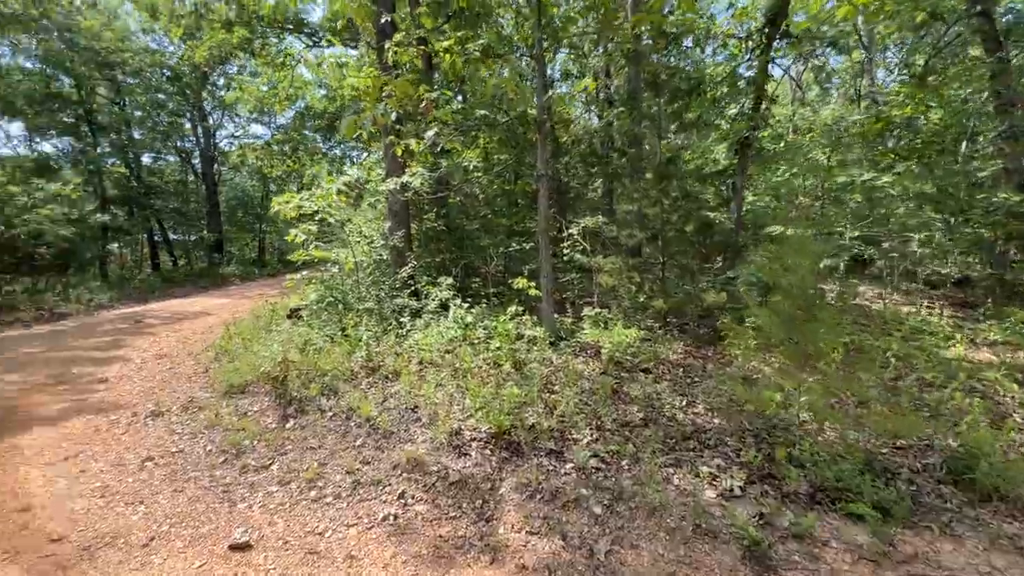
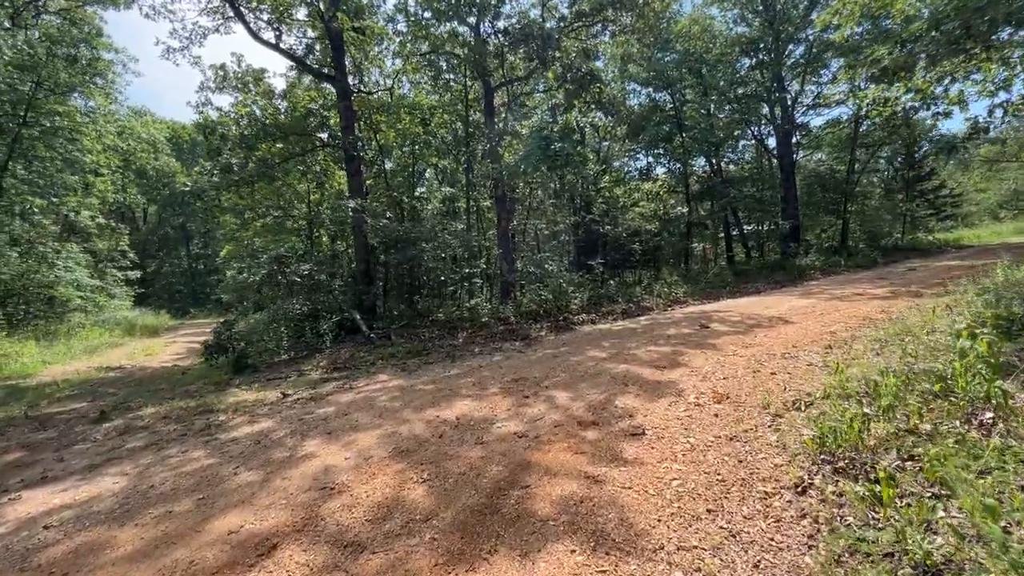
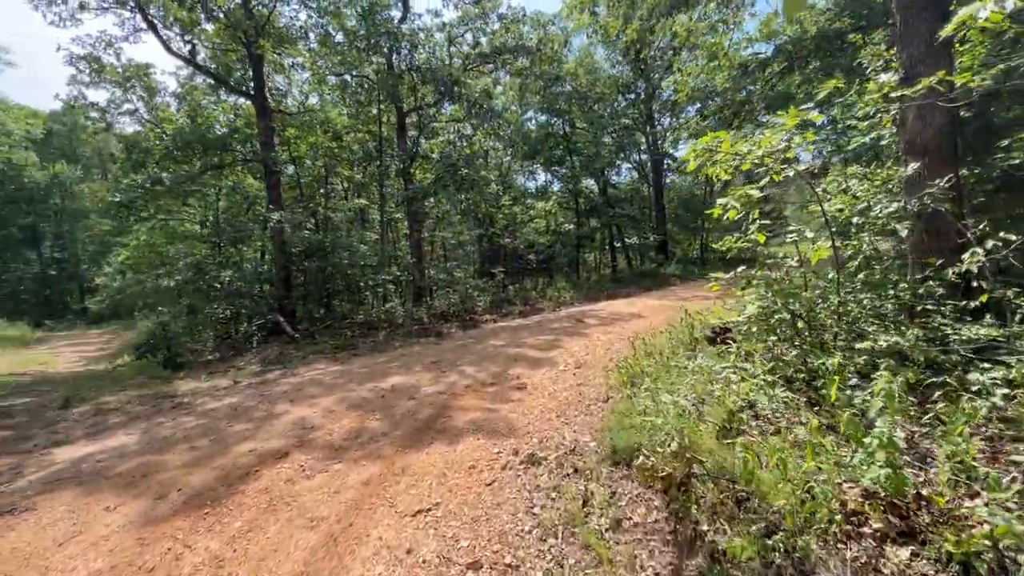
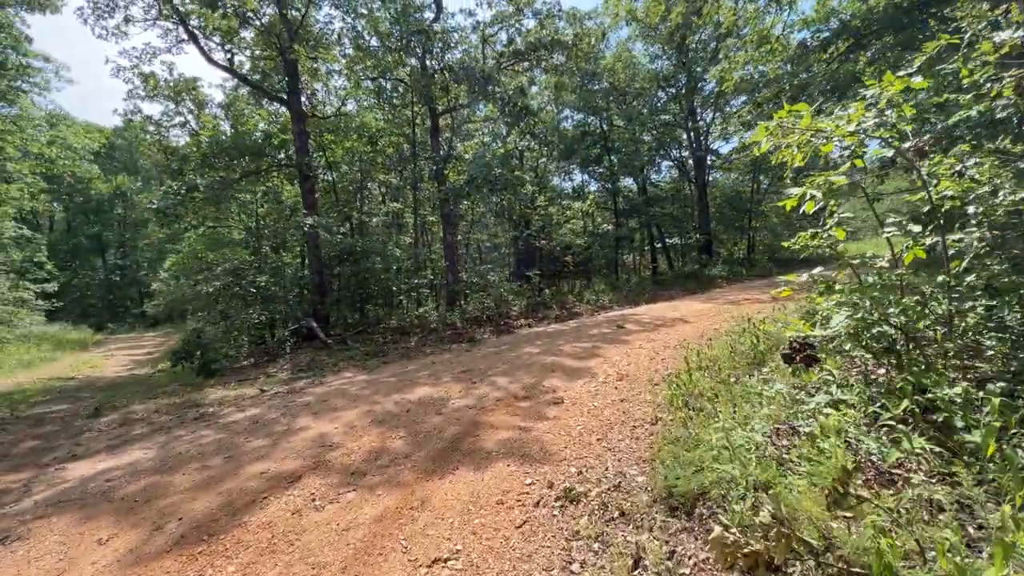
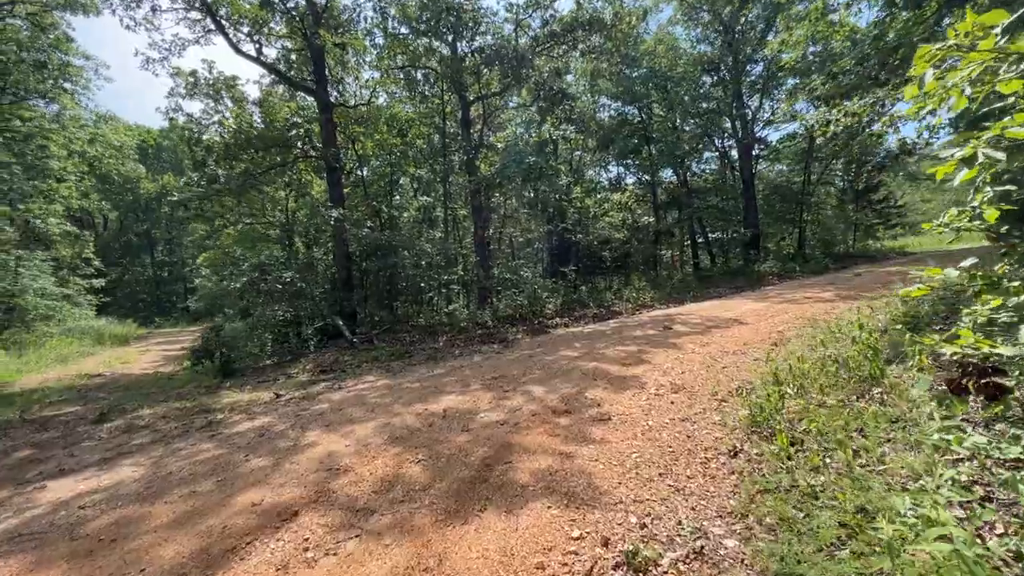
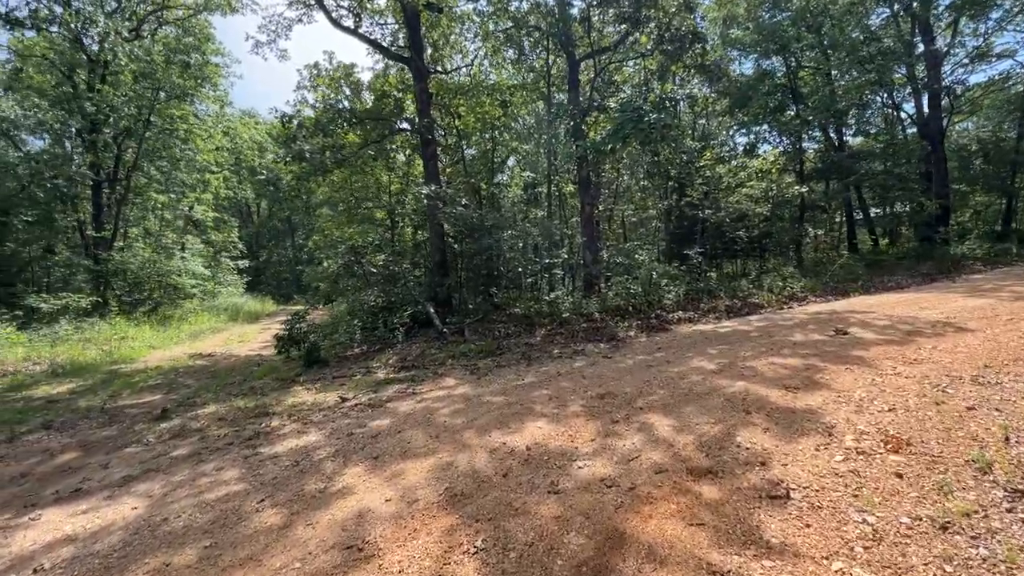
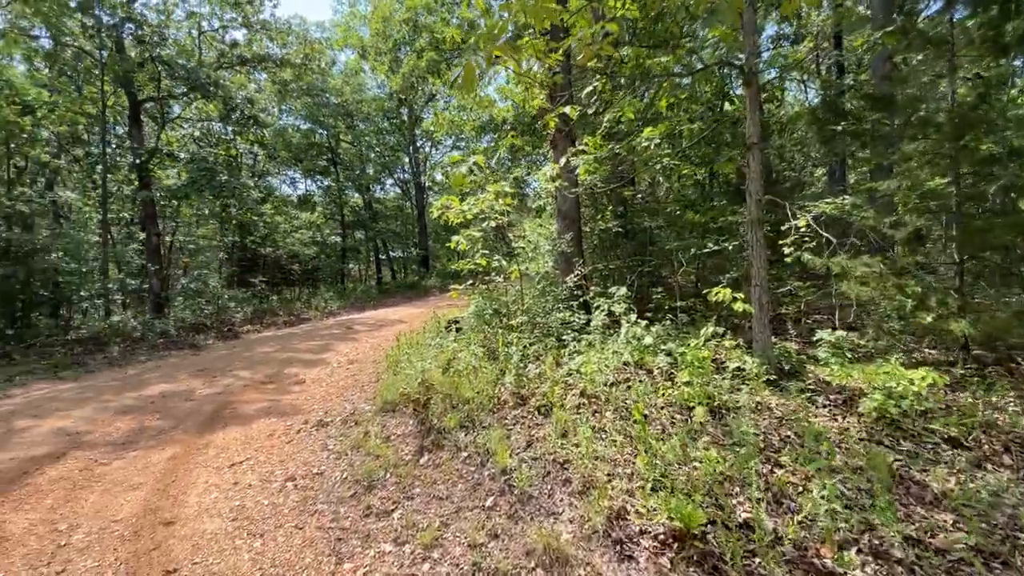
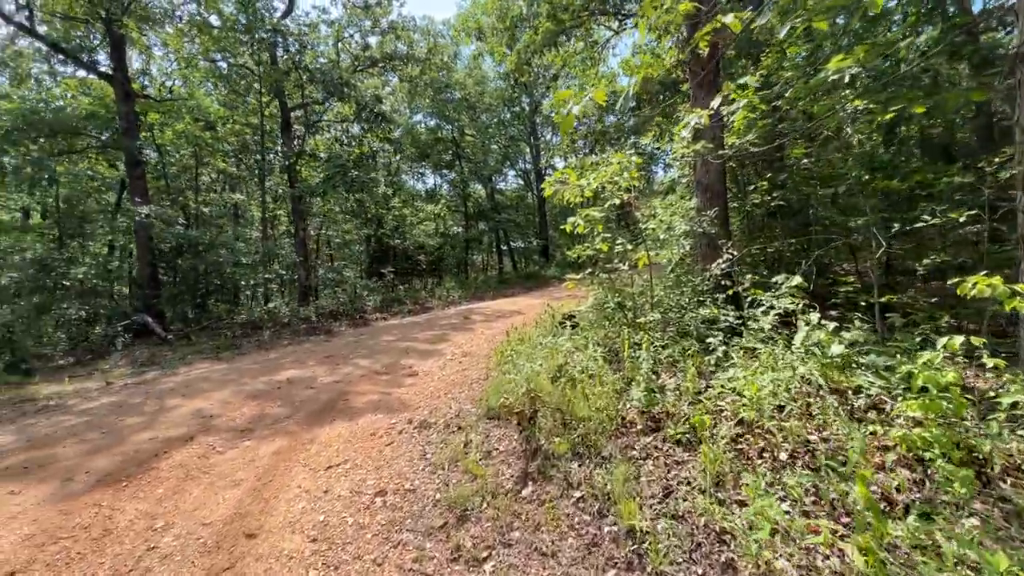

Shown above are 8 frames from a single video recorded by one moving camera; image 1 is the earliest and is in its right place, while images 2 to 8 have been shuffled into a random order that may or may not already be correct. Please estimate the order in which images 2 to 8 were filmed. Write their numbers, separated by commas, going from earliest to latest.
7, 8, 3, 4, 5, 2, 6
